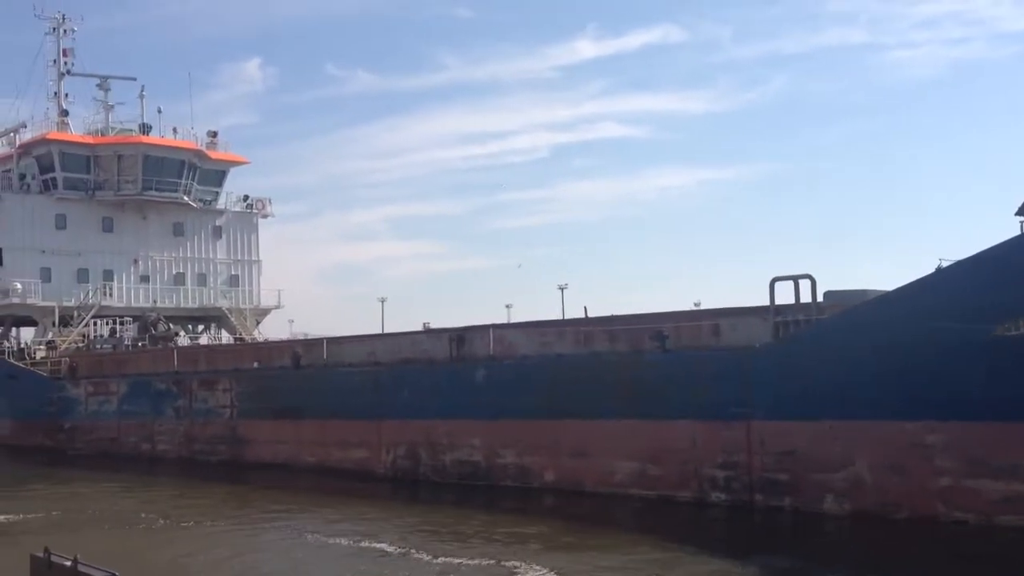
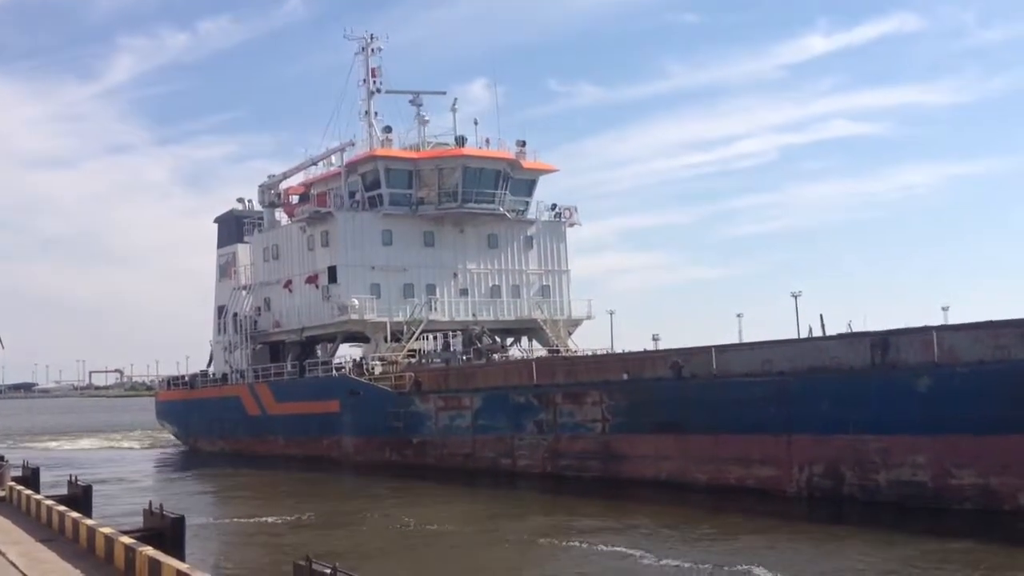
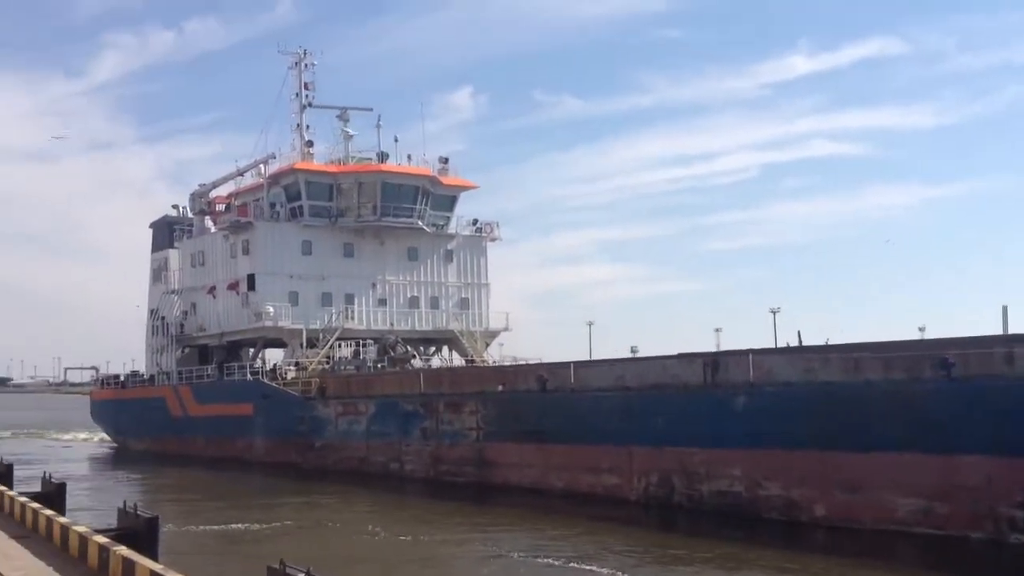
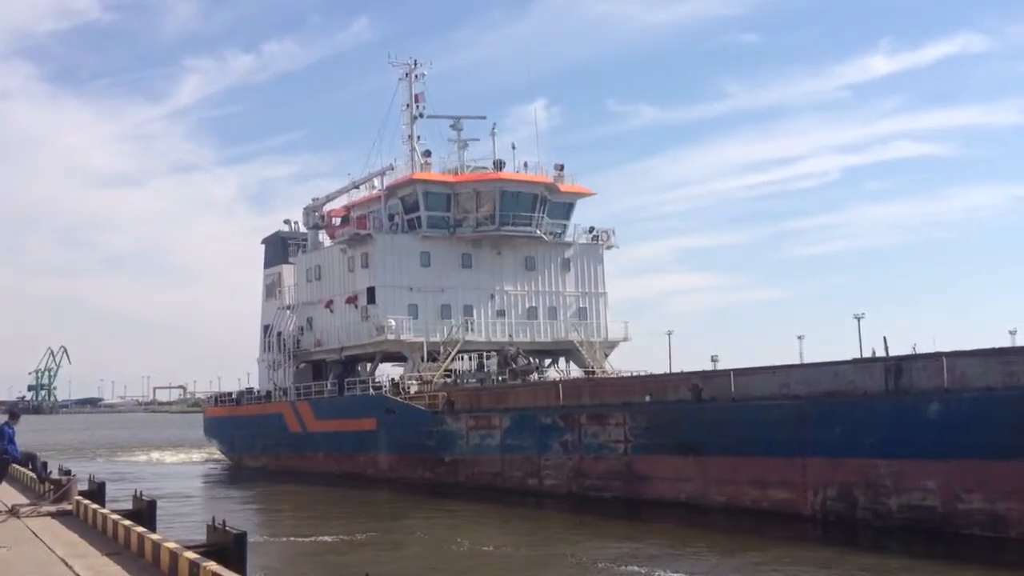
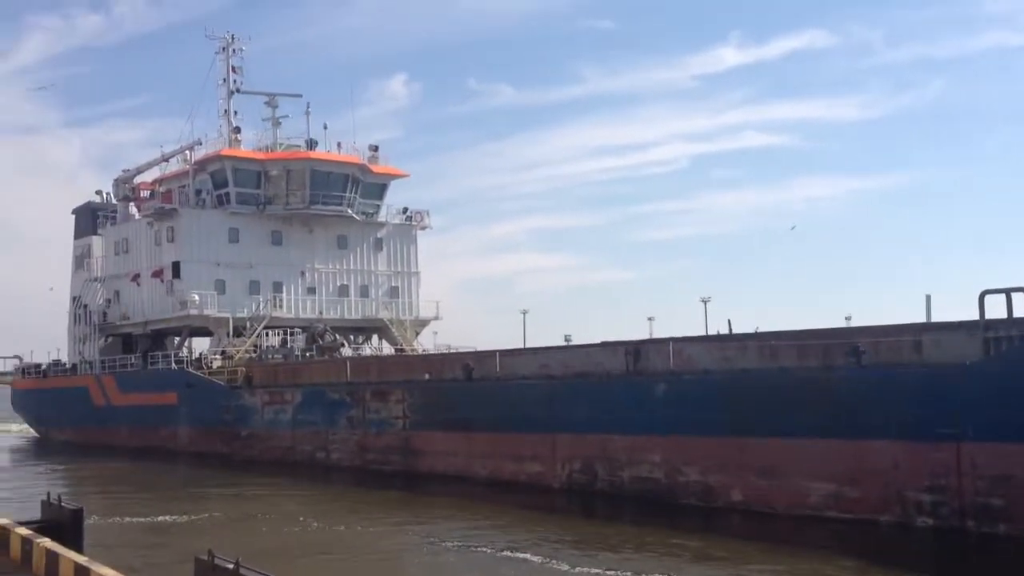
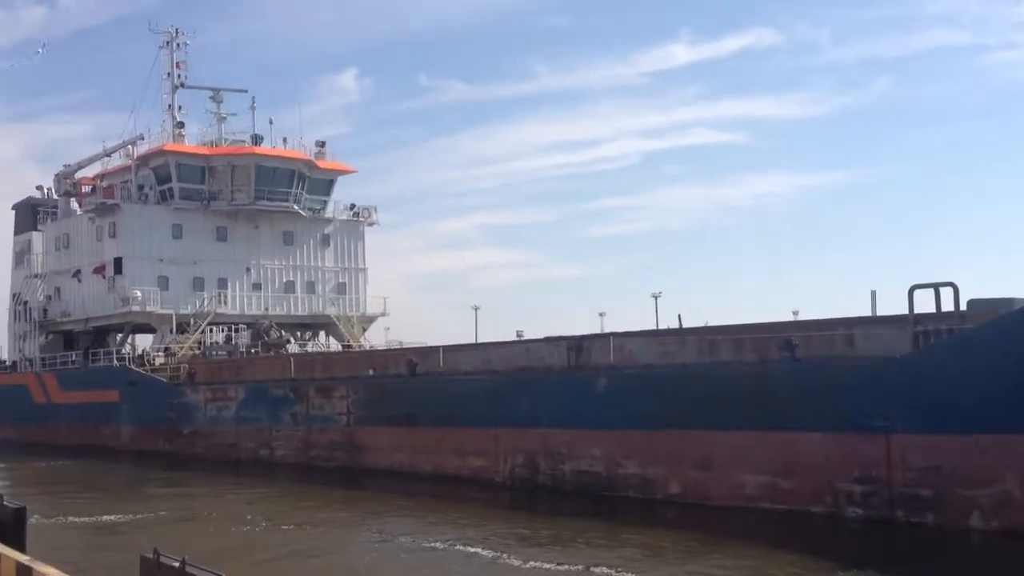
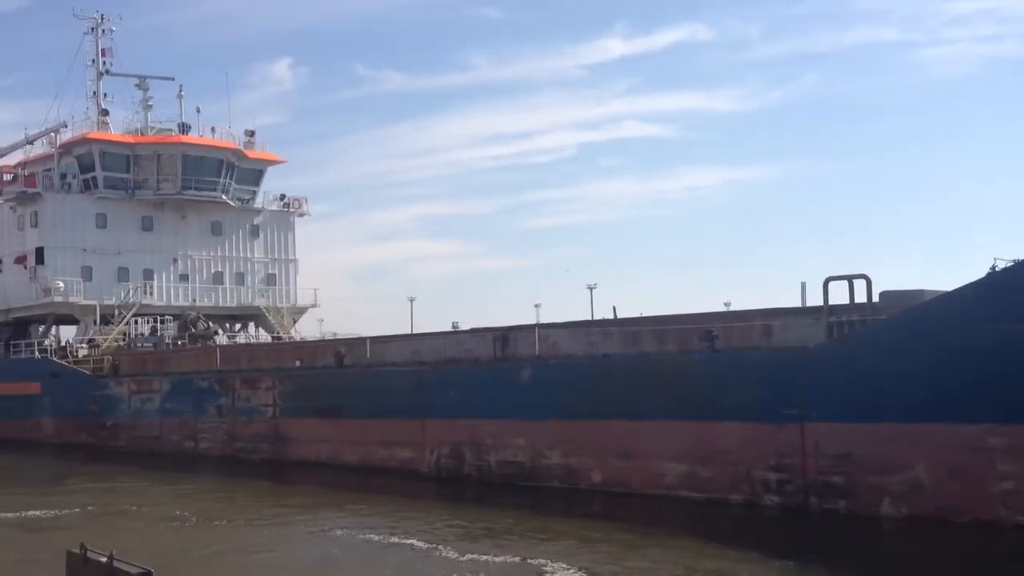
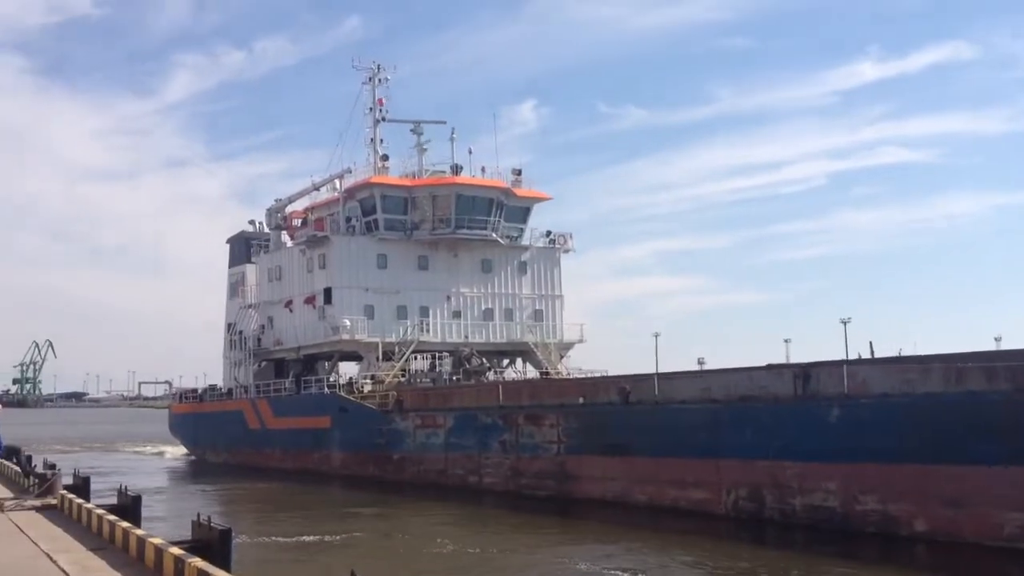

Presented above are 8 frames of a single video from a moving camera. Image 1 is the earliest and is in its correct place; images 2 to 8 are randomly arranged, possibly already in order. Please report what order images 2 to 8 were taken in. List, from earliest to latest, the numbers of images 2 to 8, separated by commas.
7, 6, 5, 3, 8, 4, 2
